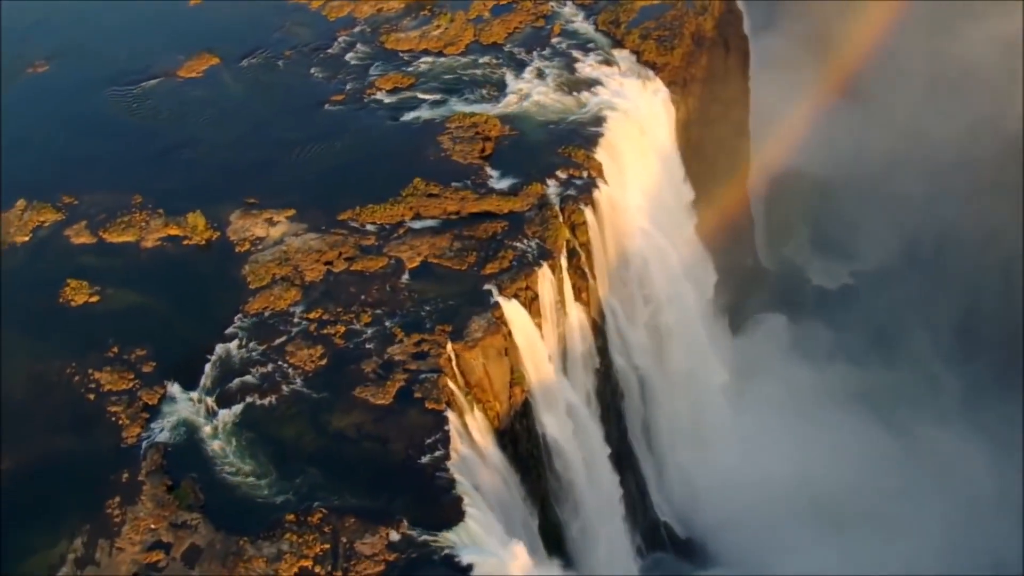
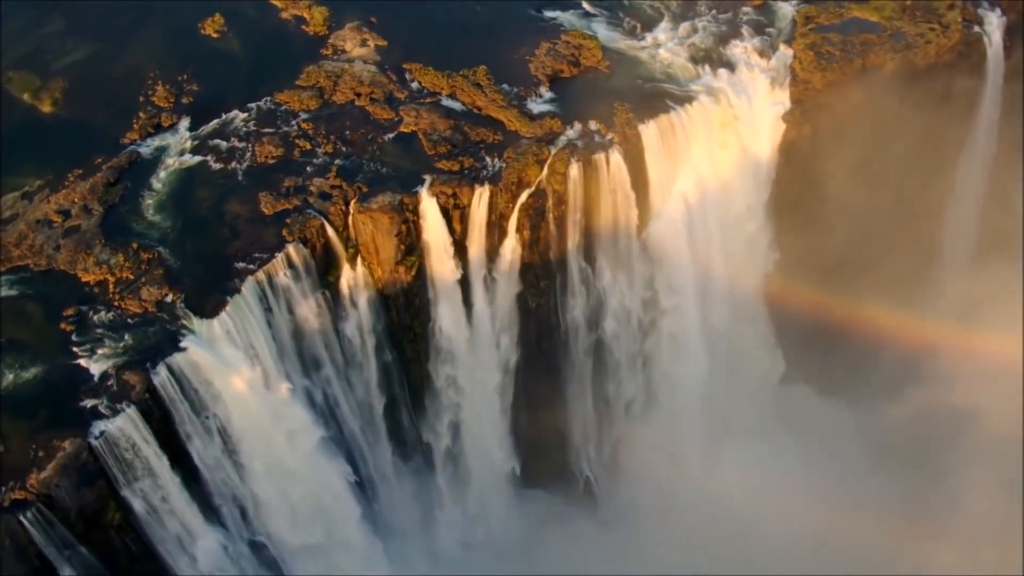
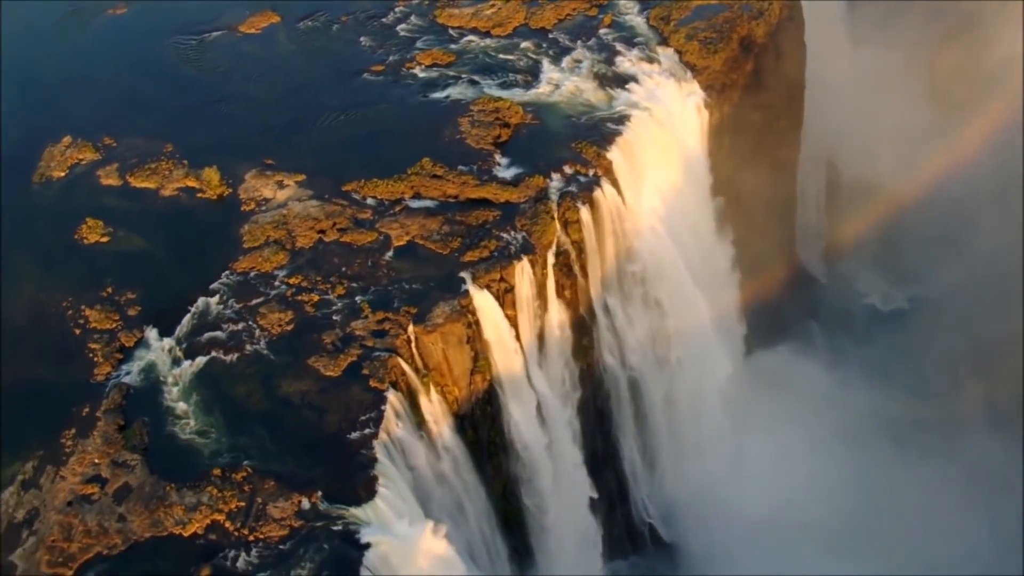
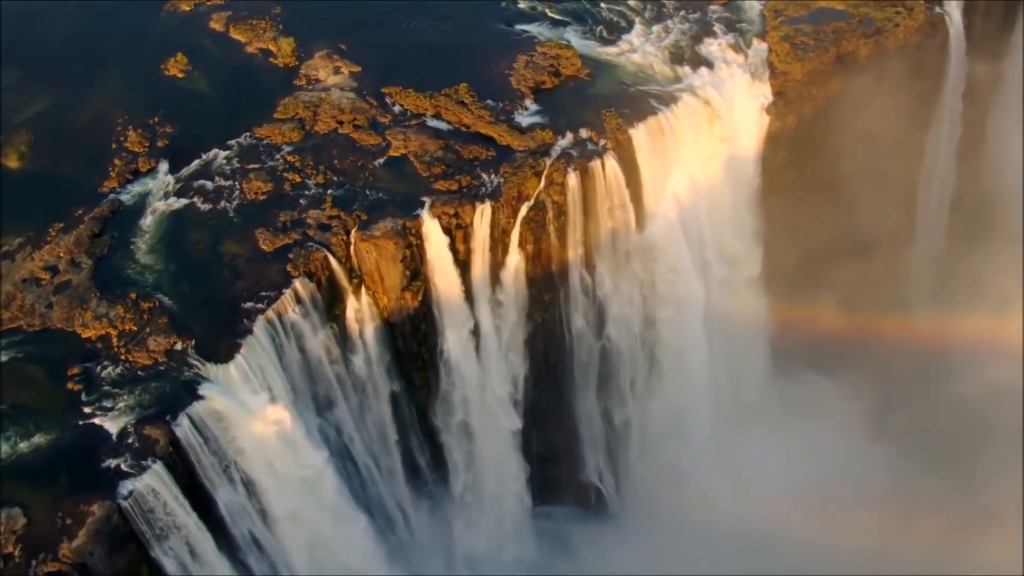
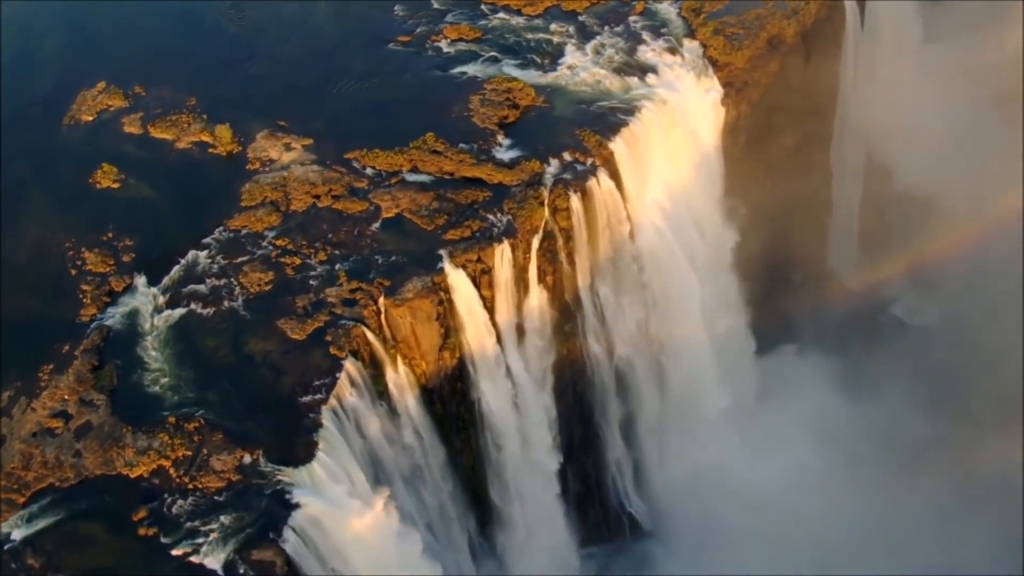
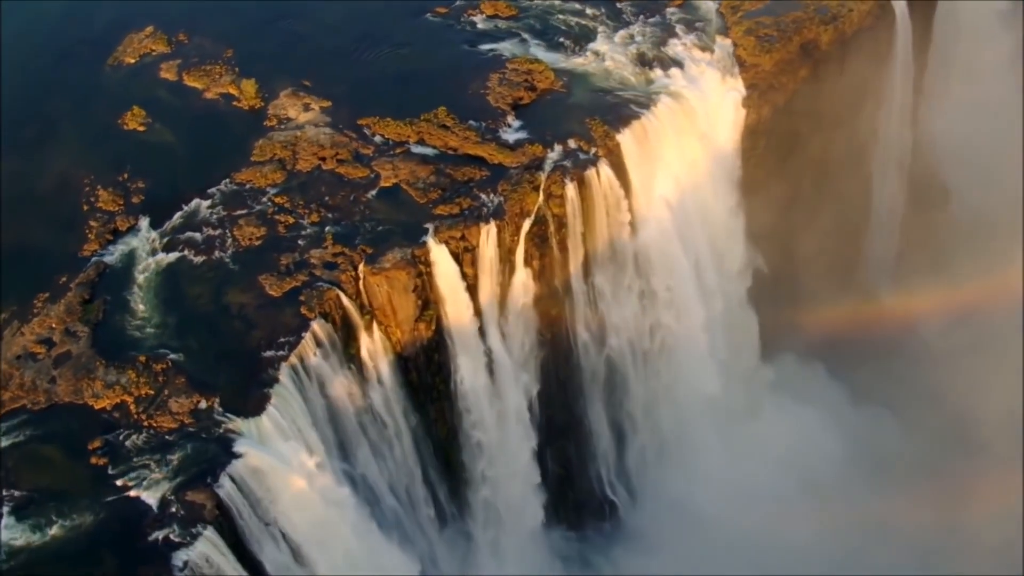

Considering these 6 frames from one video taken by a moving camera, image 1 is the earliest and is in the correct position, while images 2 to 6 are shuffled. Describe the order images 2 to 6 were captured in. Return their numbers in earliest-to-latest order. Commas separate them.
3, 5, 6, 4, 2
